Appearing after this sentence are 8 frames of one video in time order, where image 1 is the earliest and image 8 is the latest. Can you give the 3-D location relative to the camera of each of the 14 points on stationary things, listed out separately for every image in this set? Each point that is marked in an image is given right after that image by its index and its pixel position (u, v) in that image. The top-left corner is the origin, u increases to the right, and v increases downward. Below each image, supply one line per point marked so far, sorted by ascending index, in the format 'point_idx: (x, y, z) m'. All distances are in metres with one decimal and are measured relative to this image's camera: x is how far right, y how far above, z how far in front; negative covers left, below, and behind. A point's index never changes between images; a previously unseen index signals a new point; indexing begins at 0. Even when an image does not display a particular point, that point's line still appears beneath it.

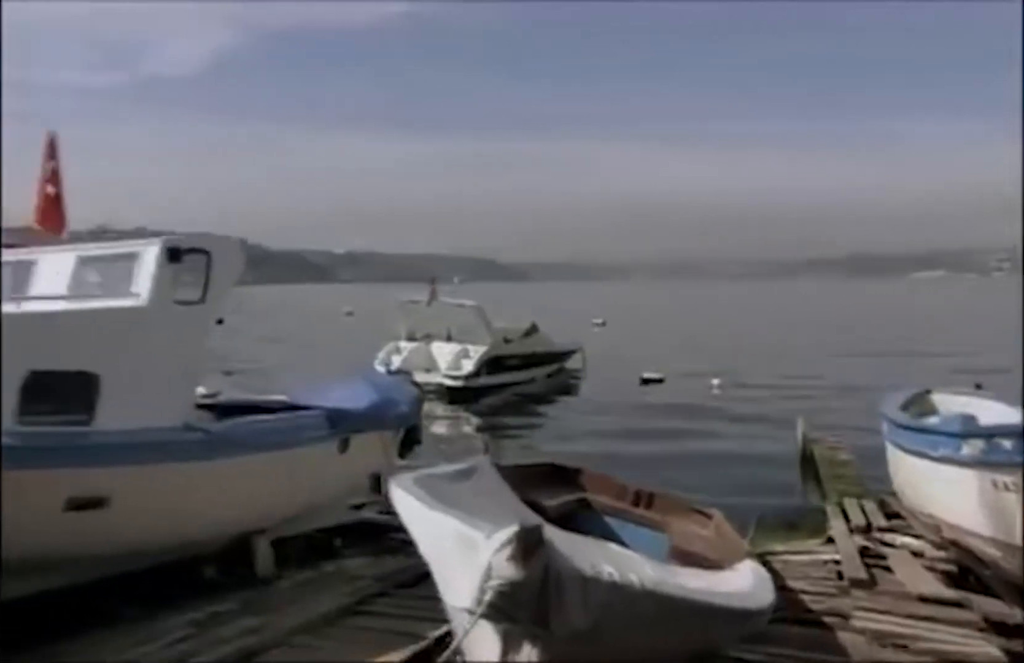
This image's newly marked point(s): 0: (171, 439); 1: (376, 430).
0: (-1.7, -0.6, +4.5) m
1: (-0.9, -0.7, +6.2) m
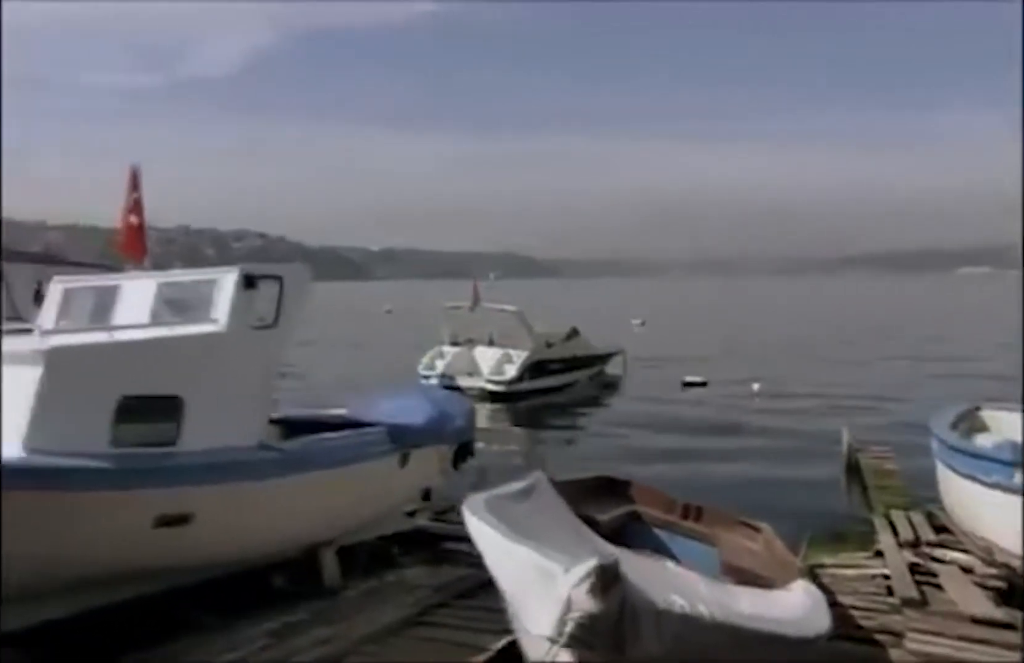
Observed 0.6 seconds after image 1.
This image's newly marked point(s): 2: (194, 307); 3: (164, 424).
0: (-1.4, -0.7, +4.7) m
1: (-0.6, -0.8, +6.4) m
2: (-1.8, +0.1, +4.9) m
3: (-1.7, -0.5, +4.4) m
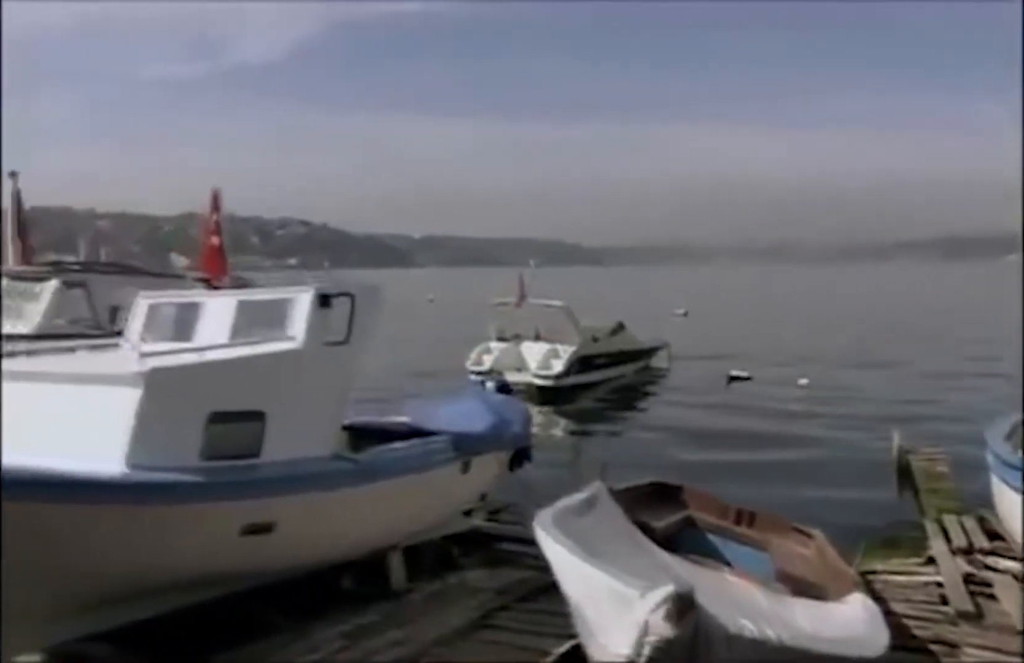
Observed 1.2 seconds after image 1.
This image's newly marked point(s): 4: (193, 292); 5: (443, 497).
0: (-1.0, -0.8, +4.9) m
1: (-0.1, -0.9, +6.6) m
2: (-1.4, 0.0, +5.1) m
3: (-1.4, -0.6, +4.7) m
4: (-2.0, +0.2, +5.3) m
5: (-0.5, -1.1, +6.0) m
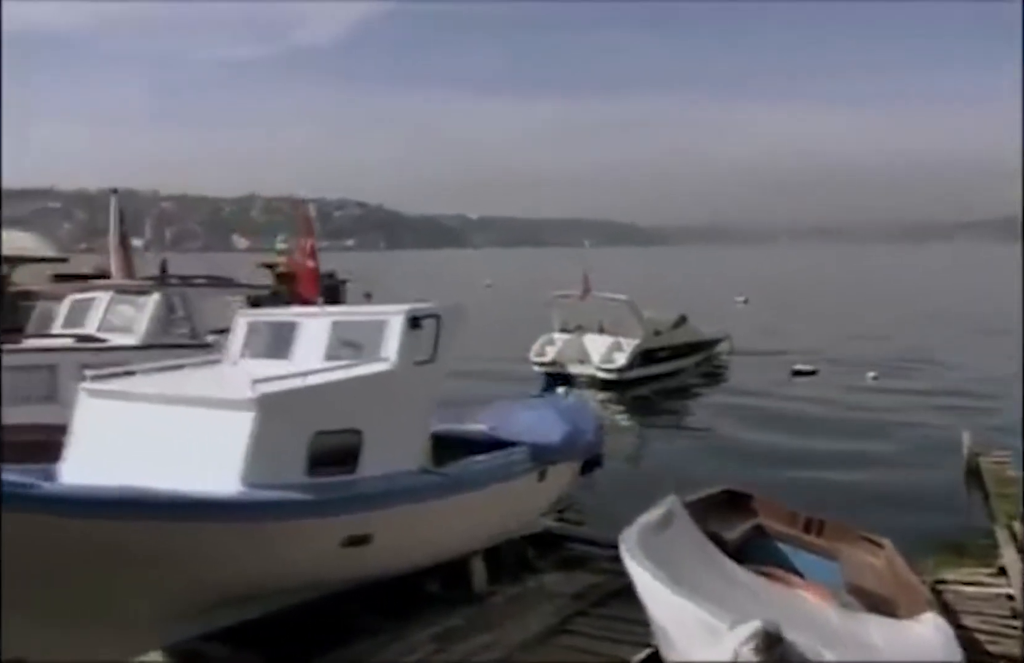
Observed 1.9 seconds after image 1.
0: (-0.6, -0.9, +5.2) m
1: (+0.5, -1.0, +6.8) m
2: (-0.9, -0.1, +5.4) m
3: (-0.9, -0.7, +5.0) m
4: (-1.5, +0.1, +5.7) m
5: (+0.1, -1.2, +6.3) m
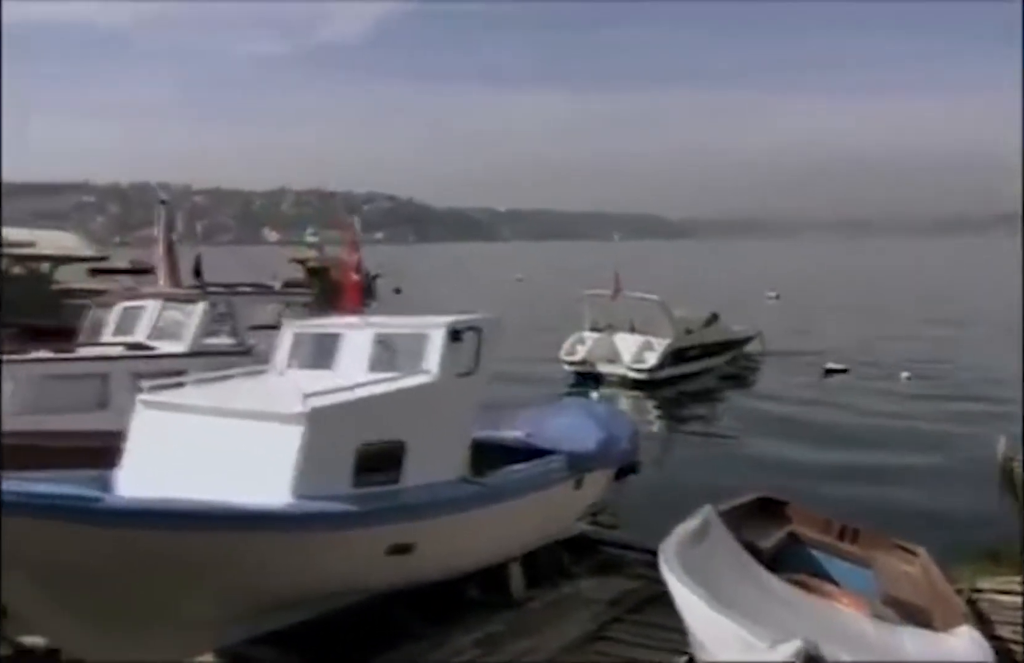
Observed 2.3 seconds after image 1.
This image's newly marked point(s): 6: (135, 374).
0: (-0.3, -1.0, +5.4) m
1: (+0.7, -1.1, +6.9) m
2: (-0.7, -0.2, +5.5) m
3: (-0.7, -0.8, +5.1) m
4: (-1.2, 0.0, +5.8) m
5: (+0.3, -1.3, +6.4) m
6: (-2.8, -0.3, +6.5) m
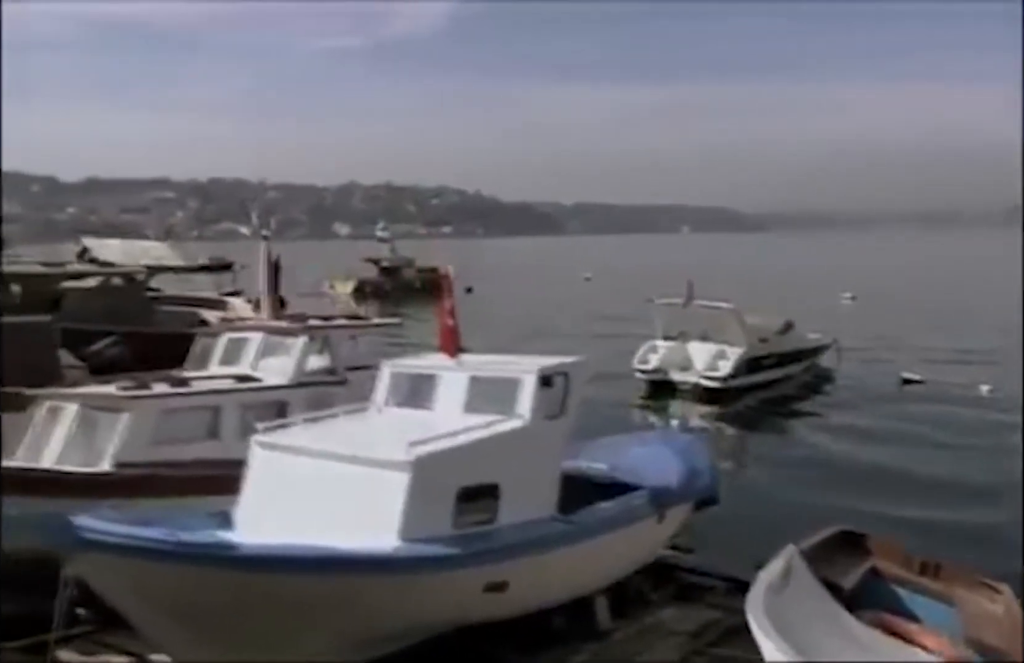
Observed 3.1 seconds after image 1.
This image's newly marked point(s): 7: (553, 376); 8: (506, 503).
0: (+0.2, -1.3, +5.7) m
1: (+1.4, -1.4, +7.1) m
2: (-0.1, -0.5, +5.8) m
3: (-0.2, -1.1, +5.4) m
4: (-0.6, -0.2, +6.2) m
5: (+1.0, -1.6, +6.7) m
6: (-2.1, -0.6, +7.0) m
7: (+0.3, -0.3, +5.9) m
8: (0.0, -1.1, +5.5) m
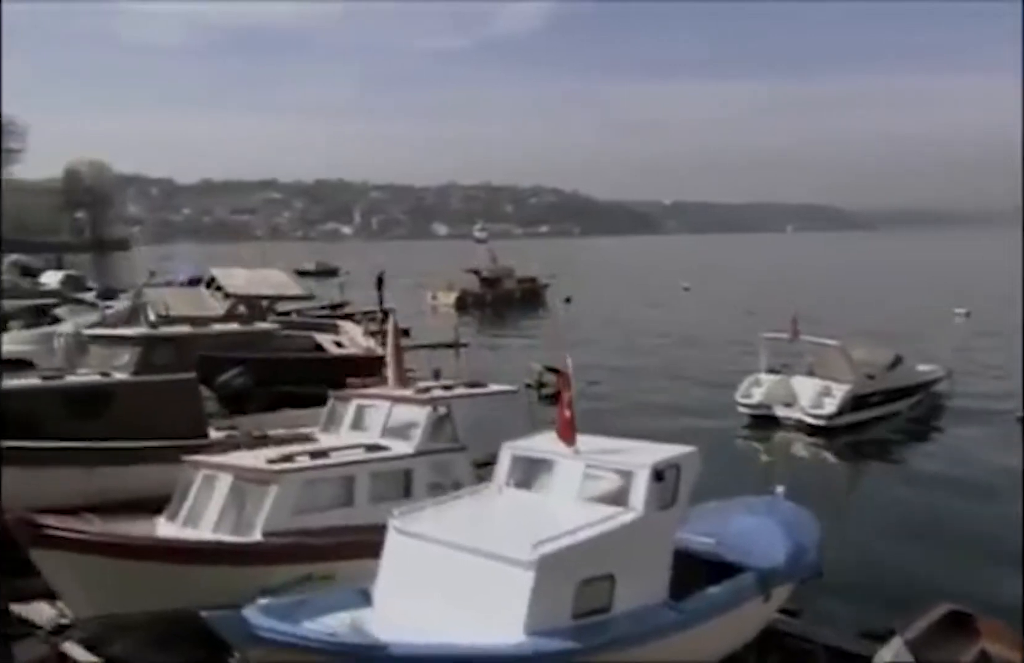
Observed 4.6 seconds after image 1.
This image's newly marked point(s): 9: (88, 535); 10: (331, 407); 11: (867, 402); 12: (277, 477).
0: (+1.0, -2.0, +6.0) m
1: (+2.3, -2.1, +7.3) m
2: (+0.7, -1.1, +6.2) m
3: (+0.6, -1.8, +5.9) m
4: (+0.3, -0.9, +6.6) m
5: (+1.9, -2.3, +6.9) m
6: (-1.2, -1.3, +7.6) m
7: (+1.1, -1.0, +6.2) m
8: (+0.7, -1.7, +5.9) m
9: (-3.3, -1.6, +6.9) m
10: (-1.8, -0.8, +8.8) m
11: (+7.6, -1.5, +18.7) m
12: (-1.9, -1.2, +7.2) m
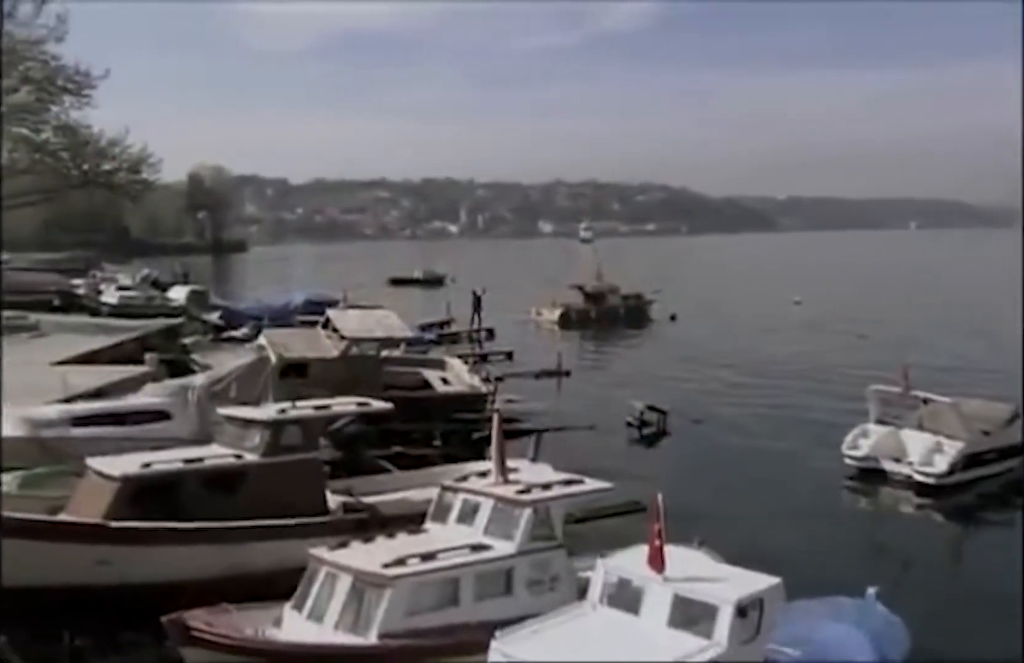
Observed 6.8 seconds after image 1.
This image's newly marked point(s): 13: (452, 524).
0: (+1.7, -3.0, +6.4) m
1: (+3.2, -3.2, +7.6) m
2: (+1.4, -2.2, +6.7) m
3: (+1.2, -2.8, +6.3) m
4: (+1.0, -2.0, +7.1) m
5: (+2.6, -3.4, +7.2) m
6: (-0.3, -2.3, +8.2) m
7: (+1.8, -2.1, +6.6) m
8: (+1.4, -2.8, +6.3) m
9: (-2.5, -2.7, +7.7) m
10: (-0.8, -1.8, +9.5) m
11: (+9.7, -2.7, +18.2) m
12: (-1.1, -2.2, +7.9) m
13: (-0.6, -2.0, +9.1) m
